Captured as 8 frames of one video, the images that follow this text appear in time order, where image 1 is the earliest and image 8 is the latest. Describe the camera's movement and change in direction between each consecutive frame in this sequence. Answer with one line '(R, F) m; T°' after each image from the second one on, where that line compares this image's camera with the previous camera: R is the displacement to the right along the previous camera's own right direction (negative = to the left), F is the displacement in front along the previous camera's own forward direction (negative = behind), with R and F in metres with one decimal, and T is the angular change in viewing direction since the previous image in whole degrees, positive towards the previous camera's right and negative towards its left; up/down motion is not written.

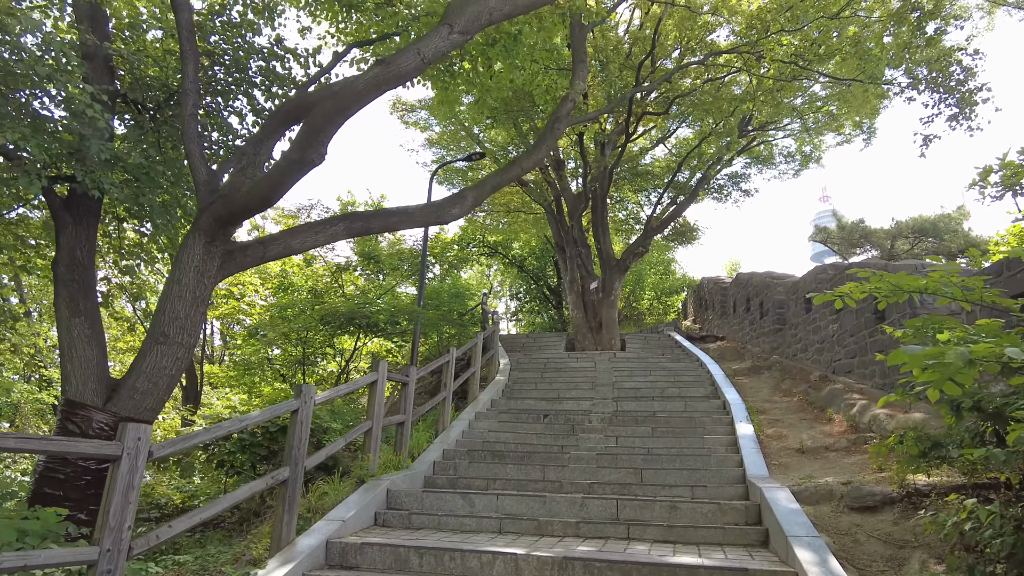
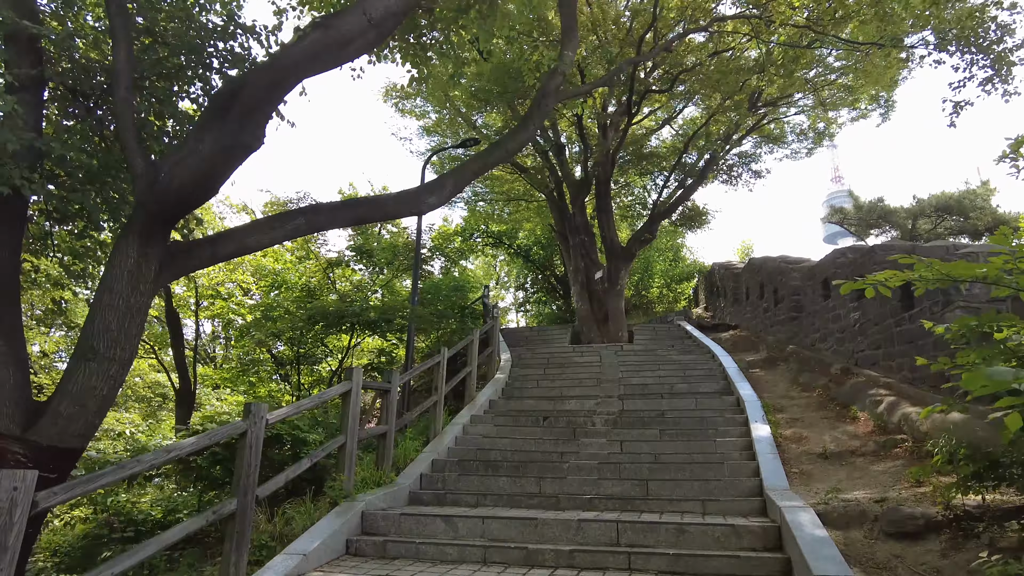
(+0.2, +0.6) m; -1°
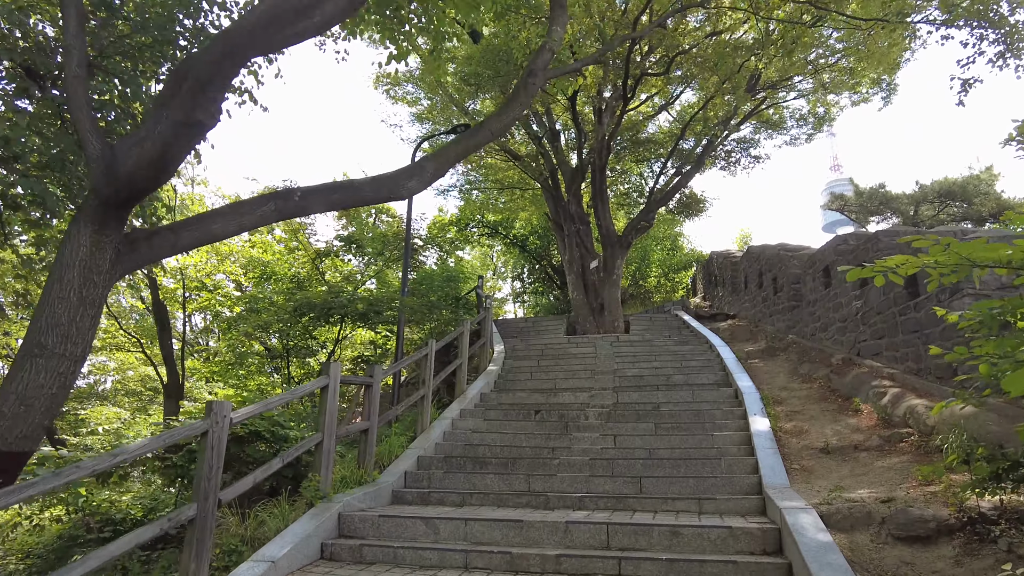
(+0.1, +0.3) m; 0°
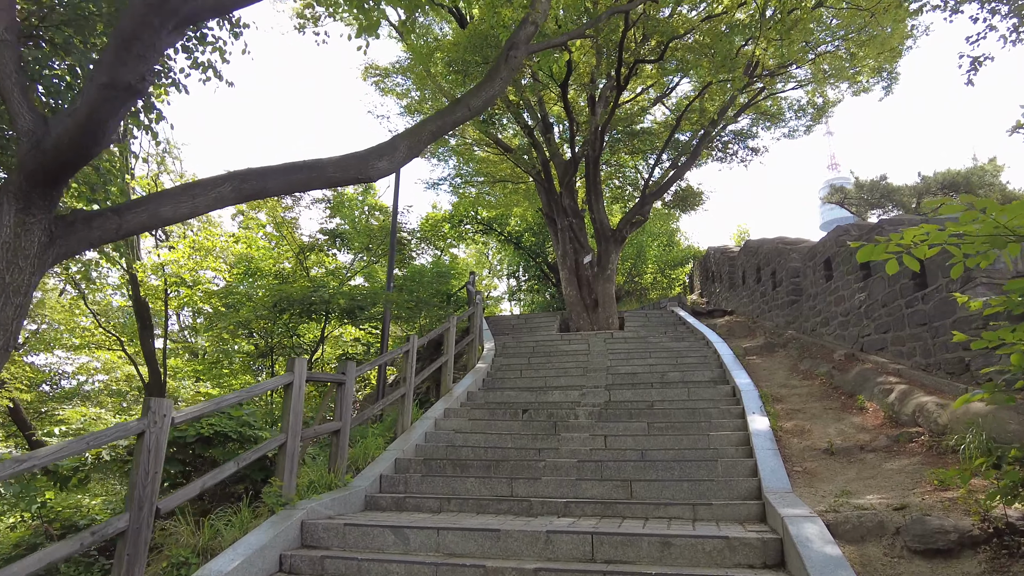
(+0.1, +0.4) m; 0°
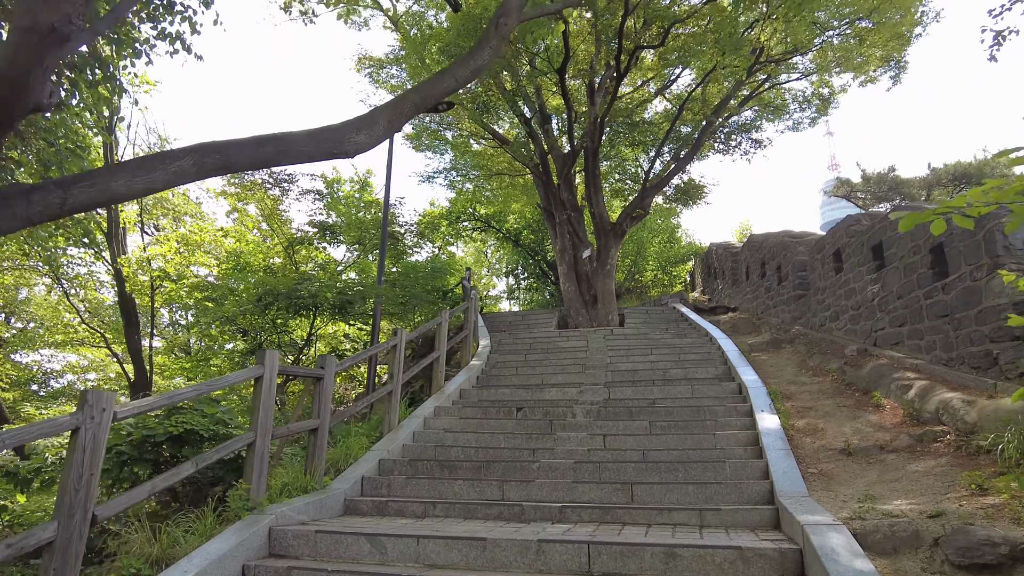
(+0.1, +0.4) m; 0°
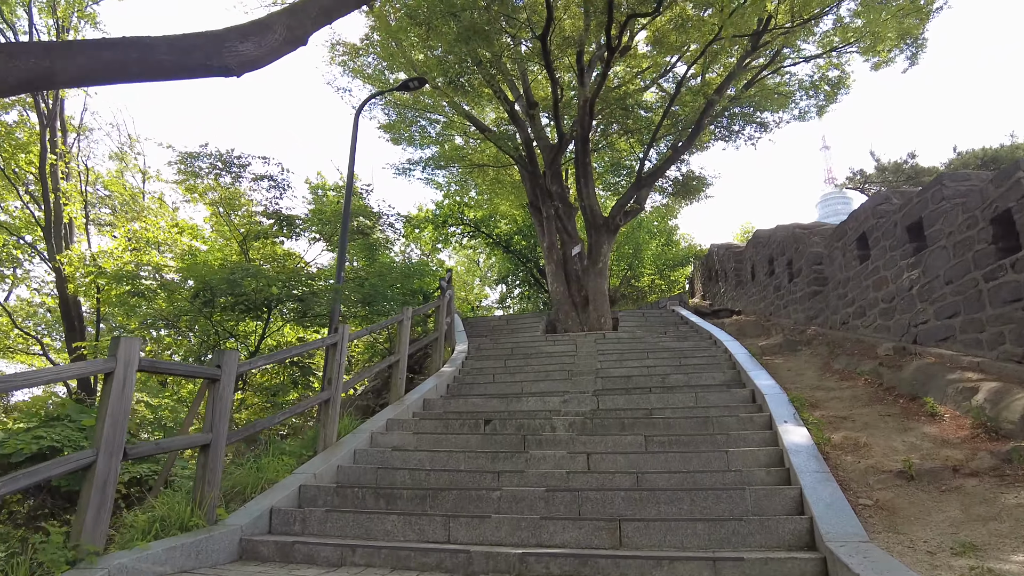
(+0.3, +1.1) m; 0°
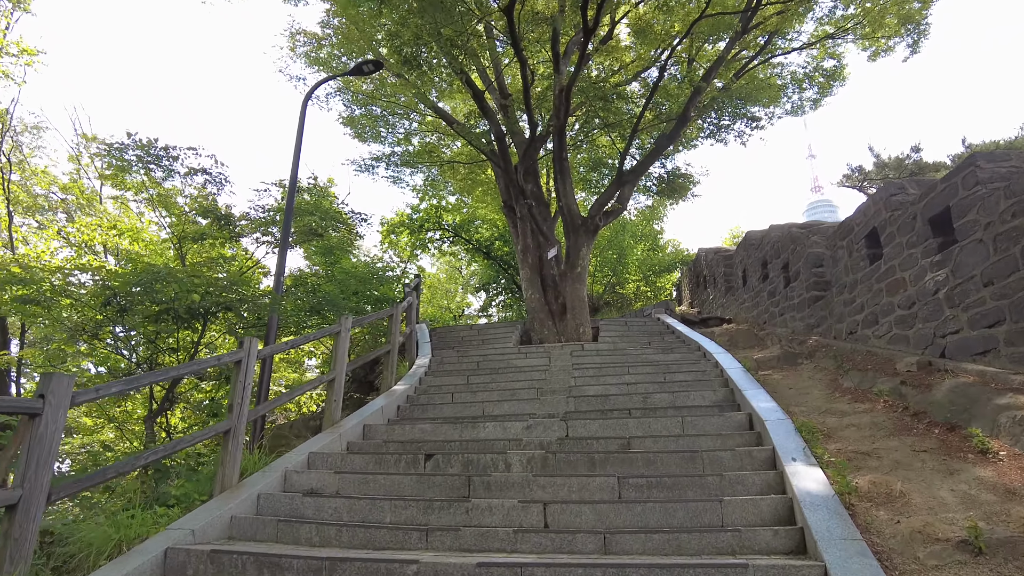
(+0.3, +1.0) m; +1°
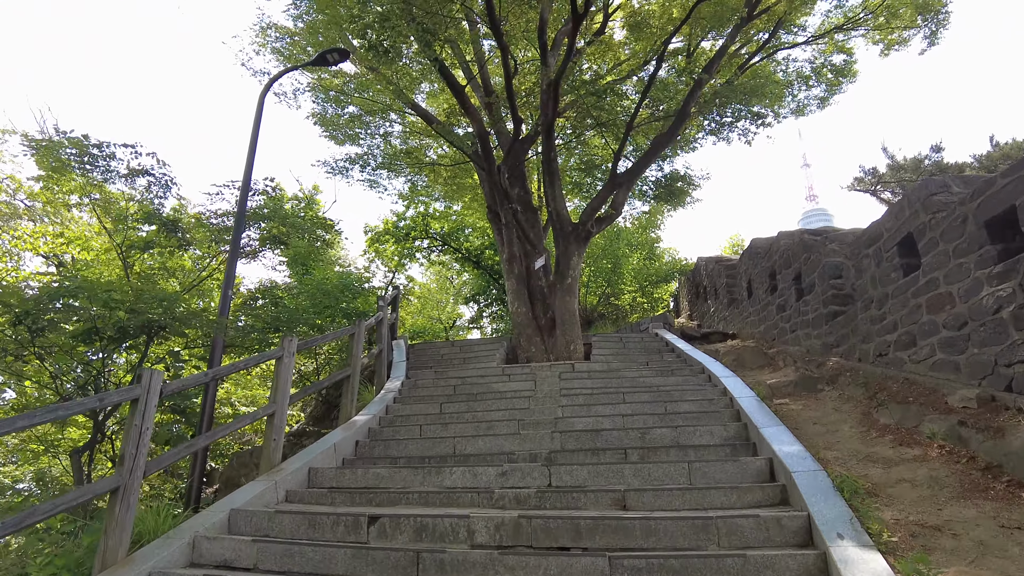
(+0.2, +0.9) m; 0°
